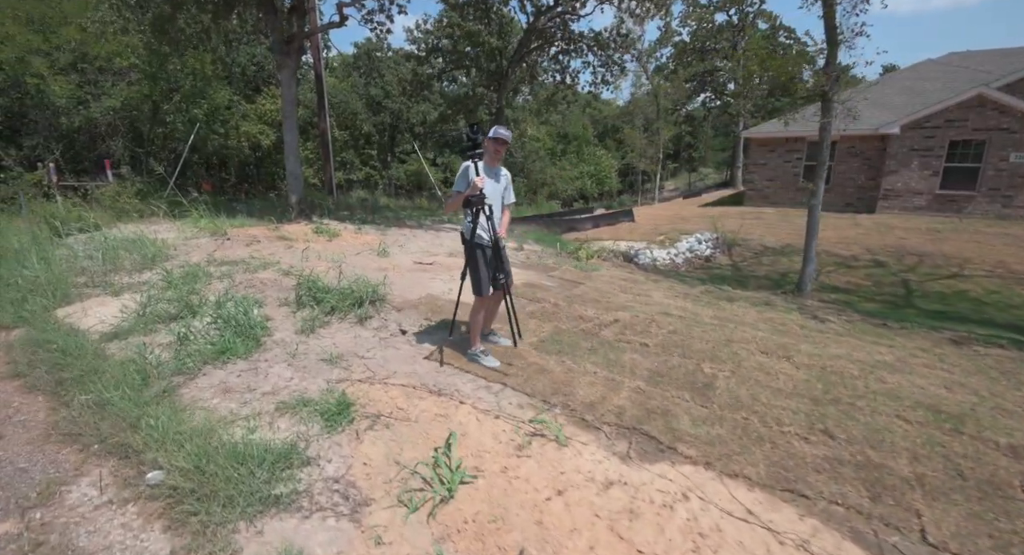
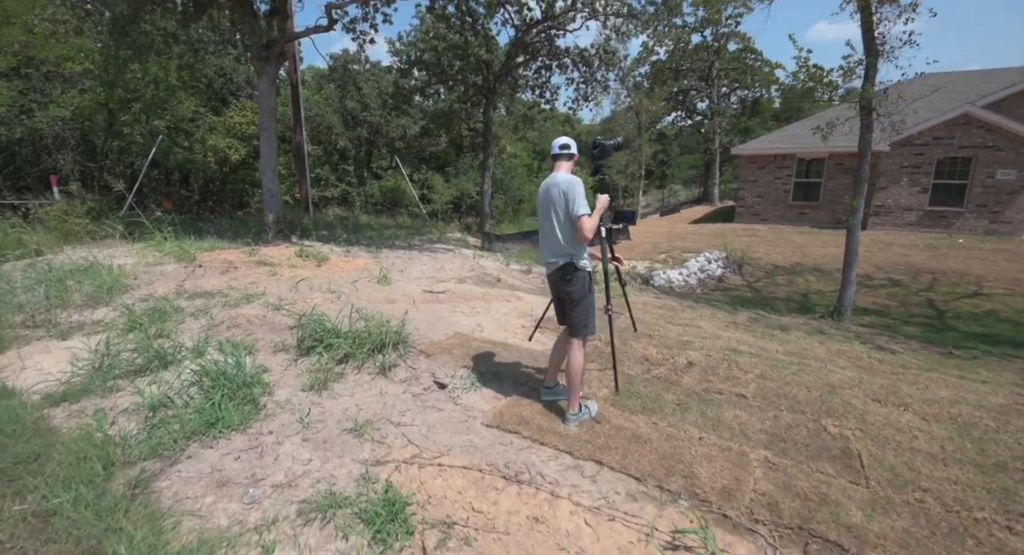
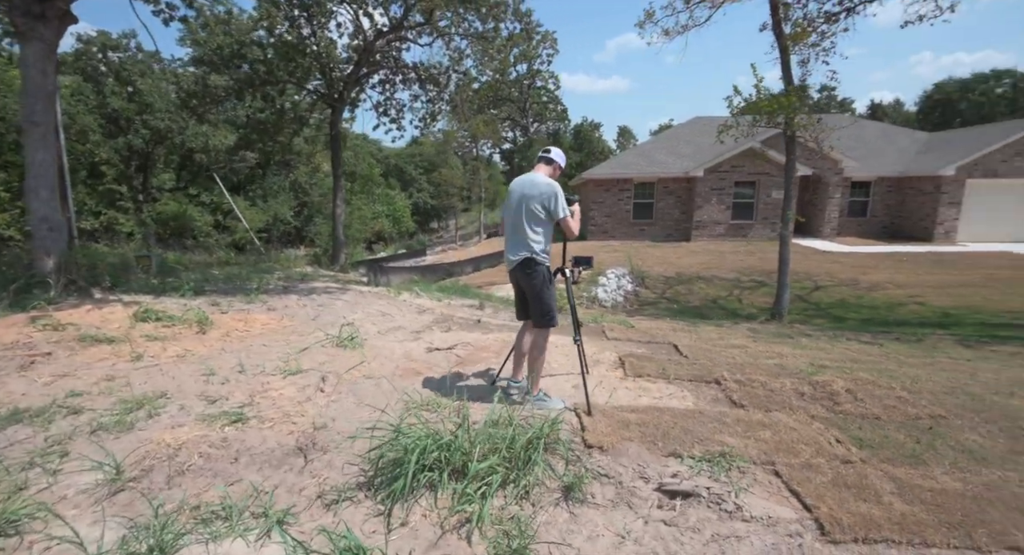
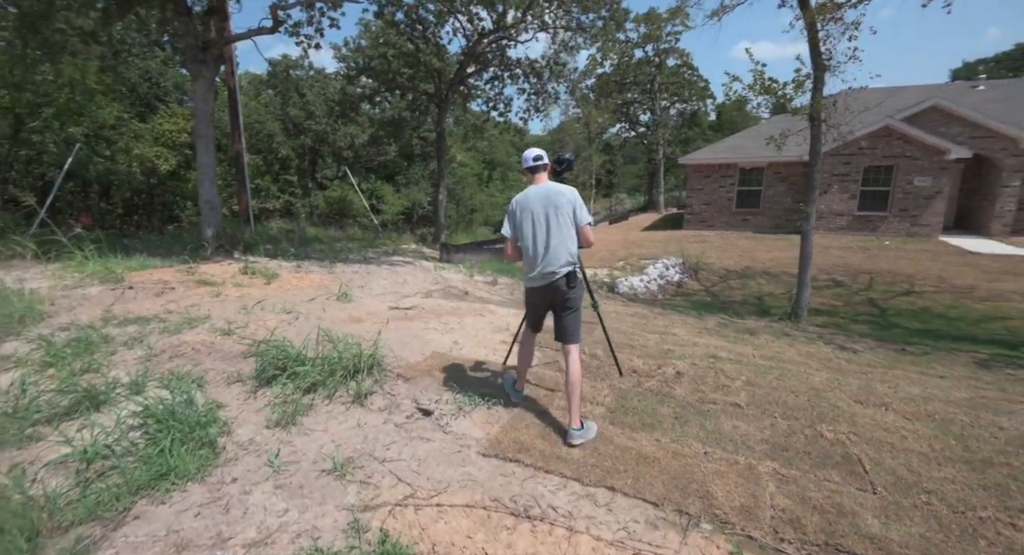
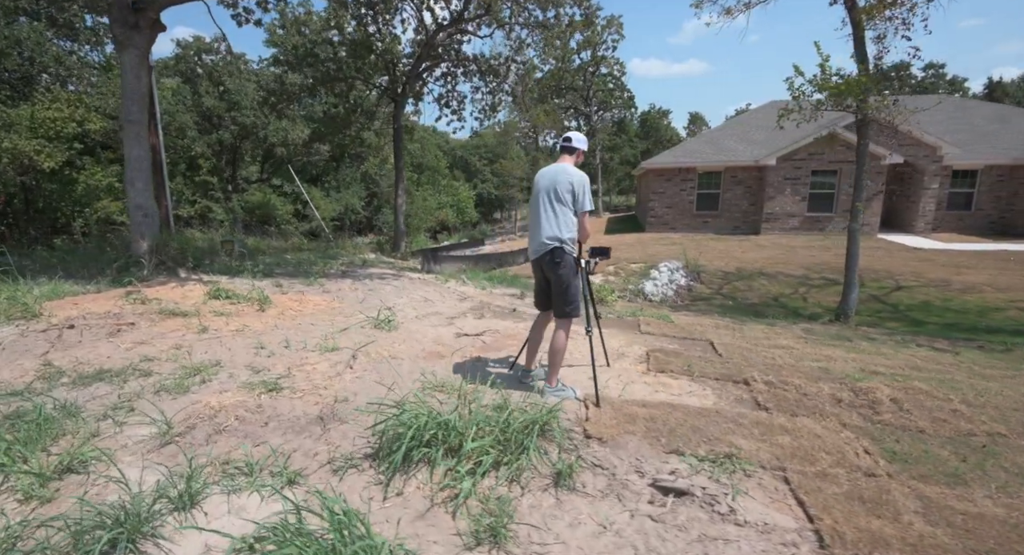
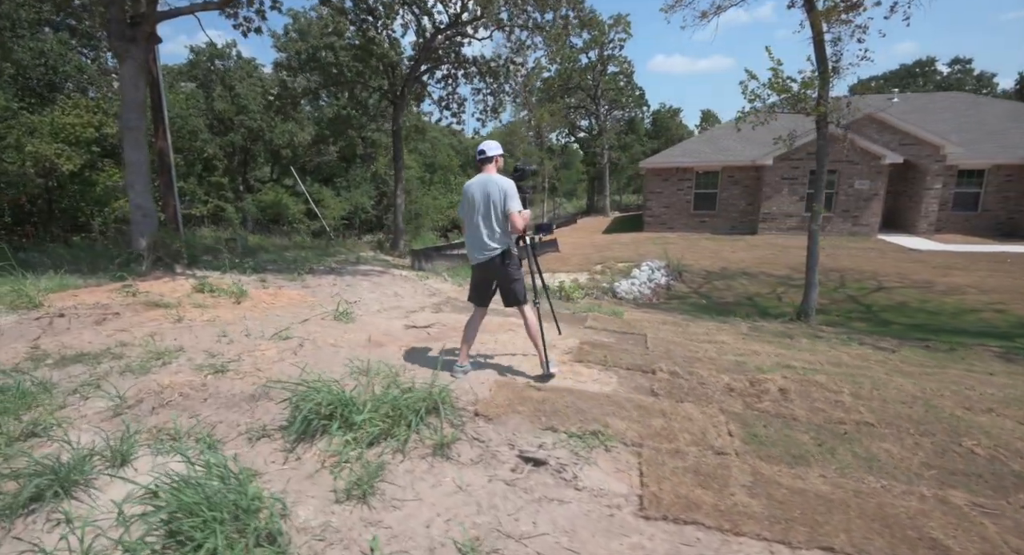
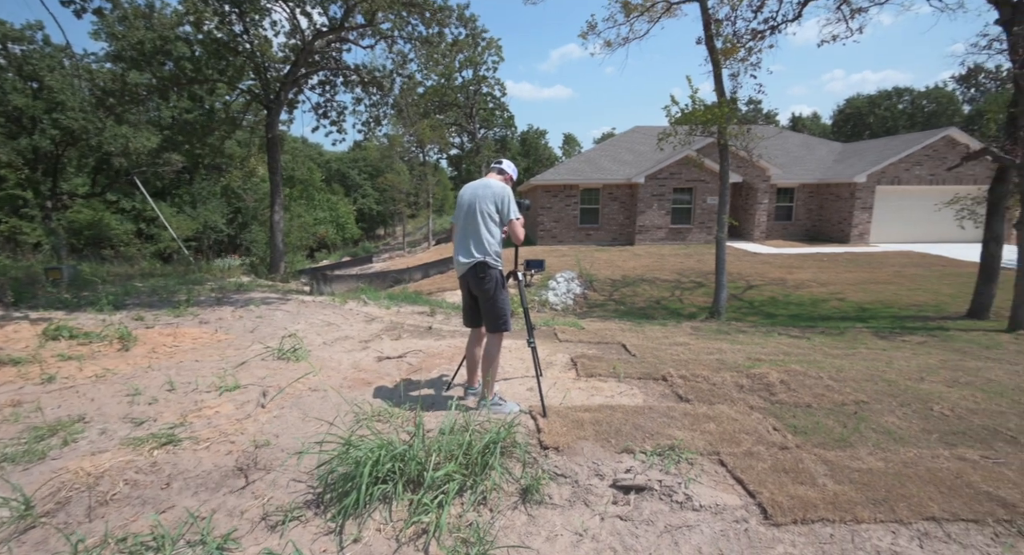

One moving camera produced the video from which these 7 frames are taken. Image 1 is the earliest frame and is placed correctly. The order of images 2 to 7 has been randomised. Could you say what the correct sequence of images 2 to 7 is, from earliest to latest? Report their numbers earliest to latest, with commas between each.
2, 4, 6, 5, 3, 7
